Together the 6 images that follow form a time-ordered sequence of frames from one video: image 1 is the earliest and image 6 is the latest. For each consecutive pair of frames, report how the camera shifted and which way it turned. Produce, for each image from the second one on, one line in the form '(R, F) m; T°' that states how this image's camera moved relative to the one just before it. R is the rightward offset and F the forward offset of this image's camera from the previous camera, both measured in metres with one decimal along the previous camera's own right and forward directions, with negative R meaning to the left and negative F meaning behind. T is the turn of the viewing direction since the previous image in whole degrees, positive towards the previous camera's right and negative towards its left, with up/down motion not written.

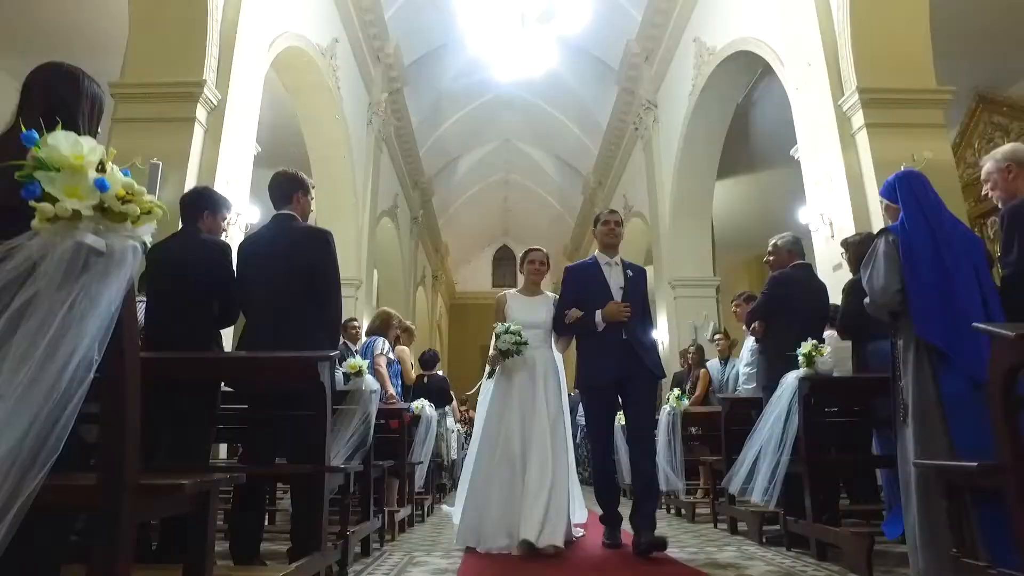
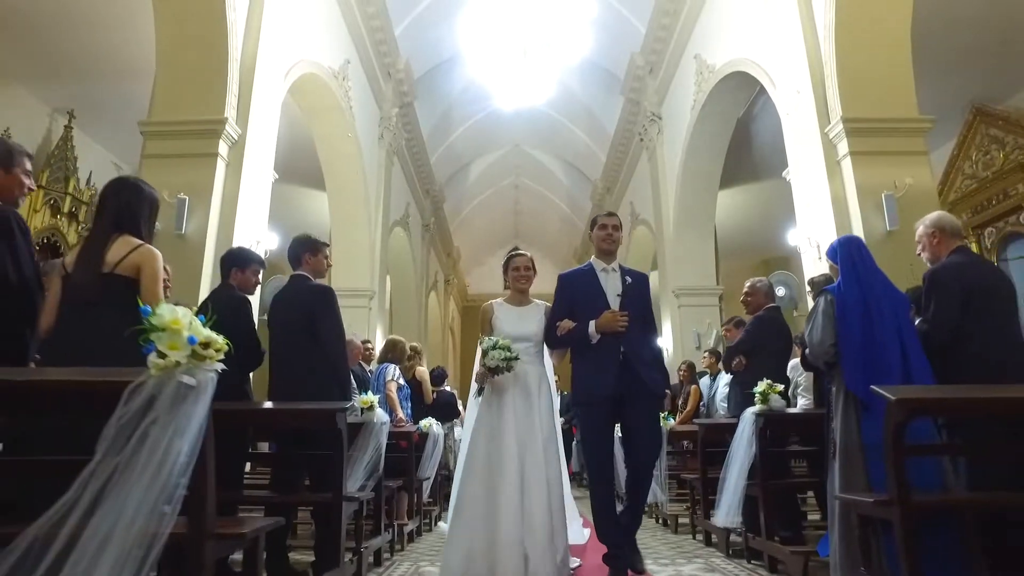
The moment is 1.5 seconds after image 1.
(+0.1, -0.4) m; -1°
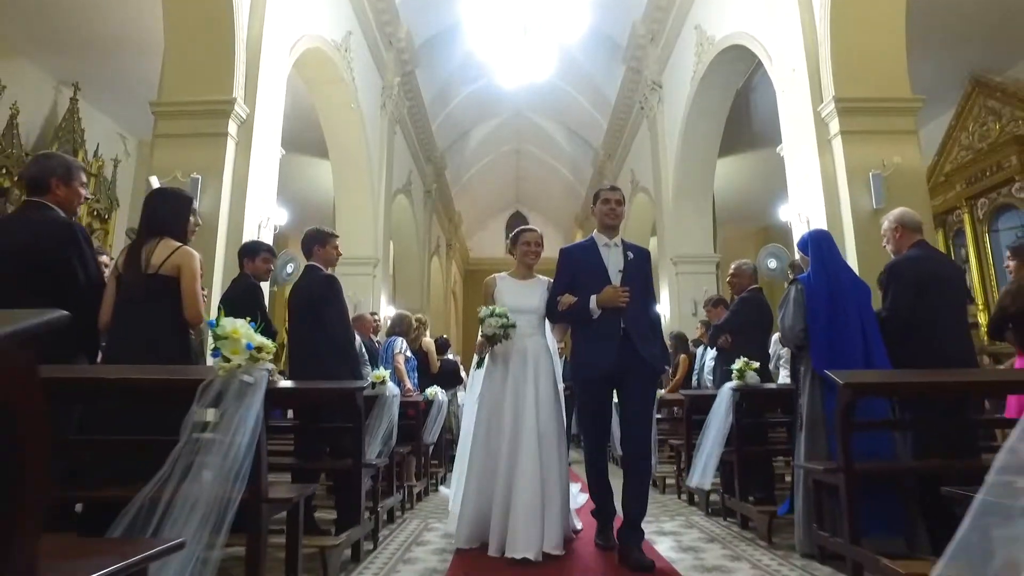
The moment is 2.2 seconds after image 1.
(0.0, -0.3) m; 0°
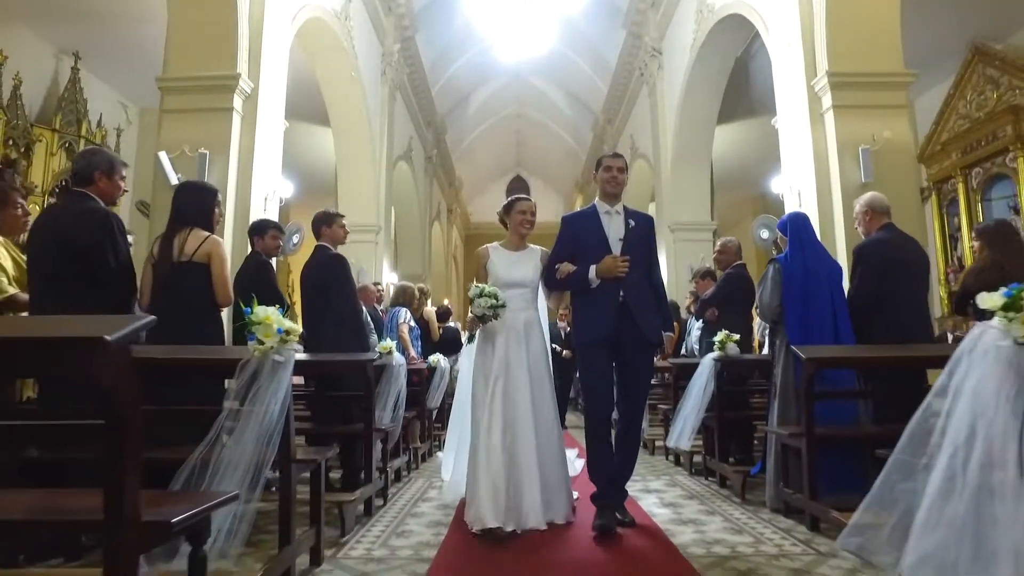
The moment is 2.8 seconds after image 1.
(0.0, -0.2) m; 0°
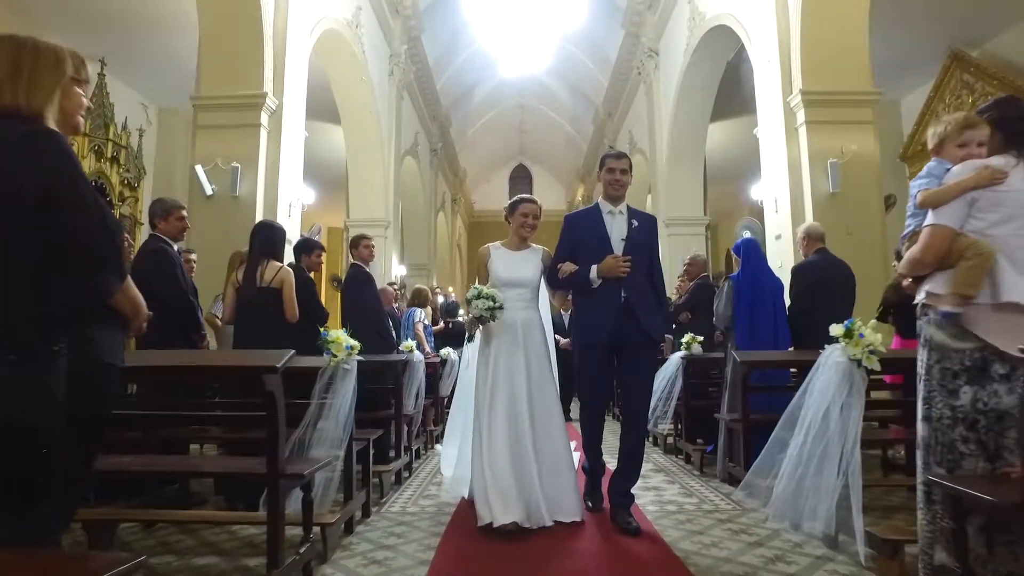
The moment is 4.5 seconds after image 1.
(0.0, -0.7) m; 0°
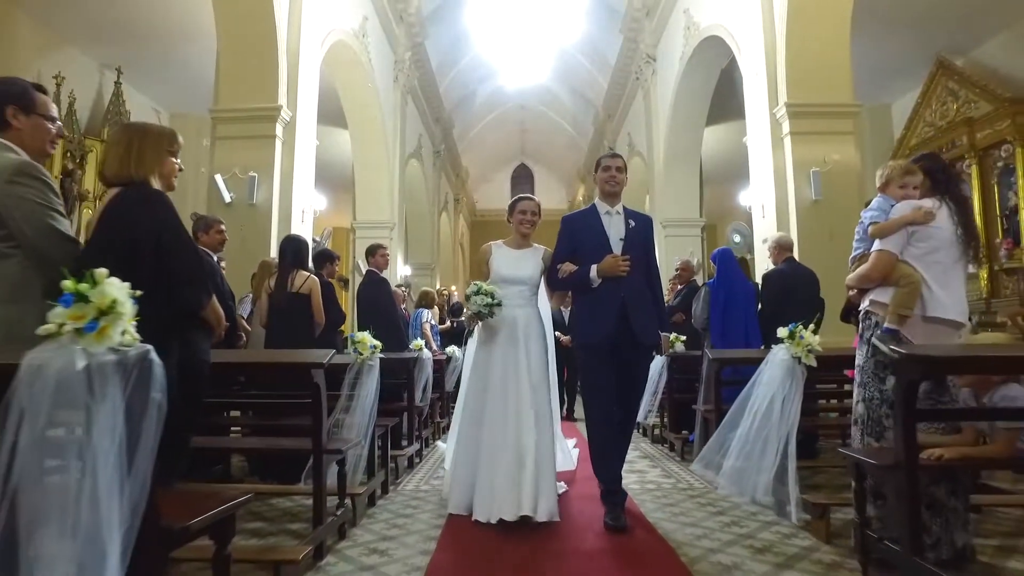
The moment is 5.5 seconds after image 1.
(0.0, -0.5) m; 0°
